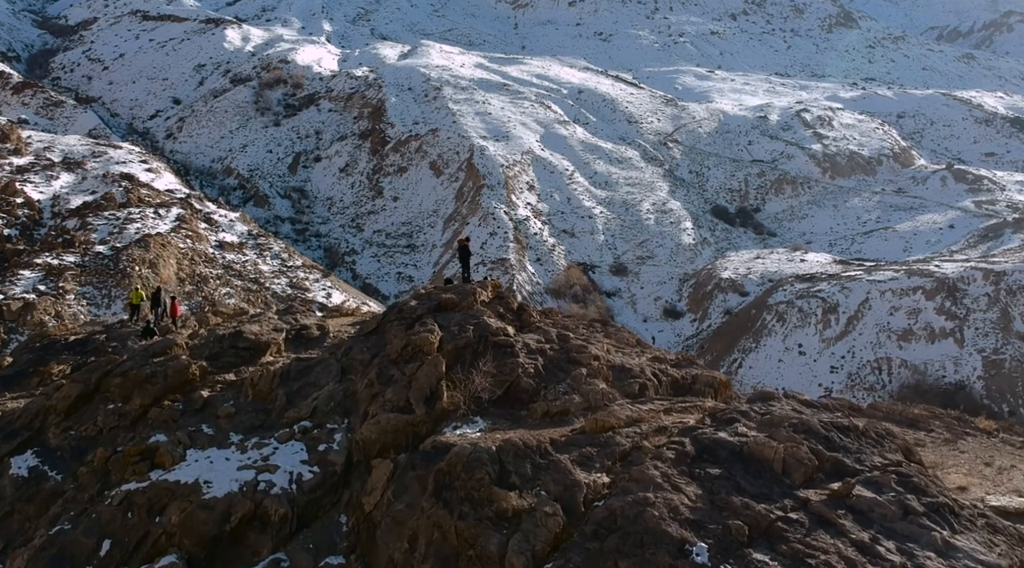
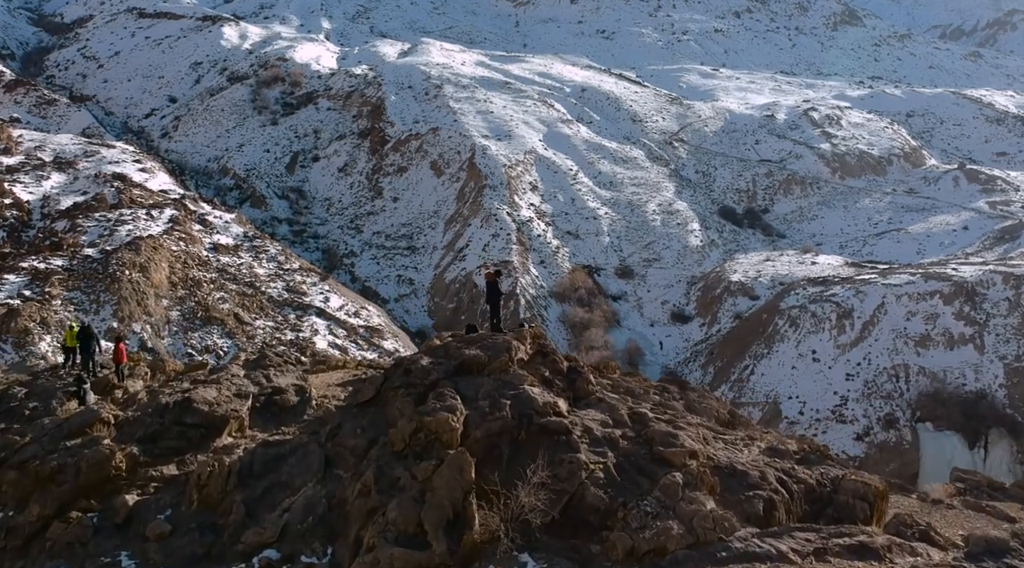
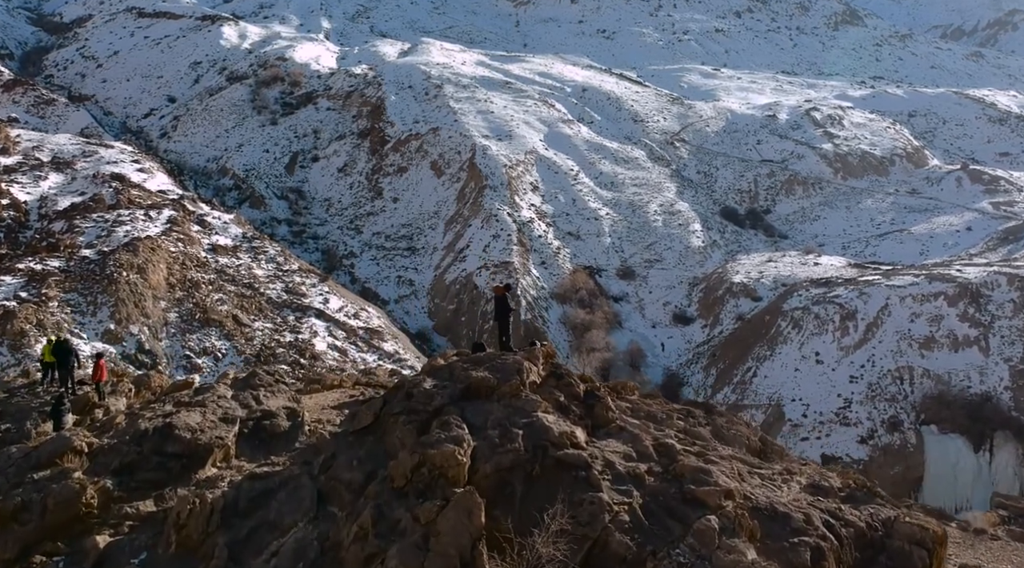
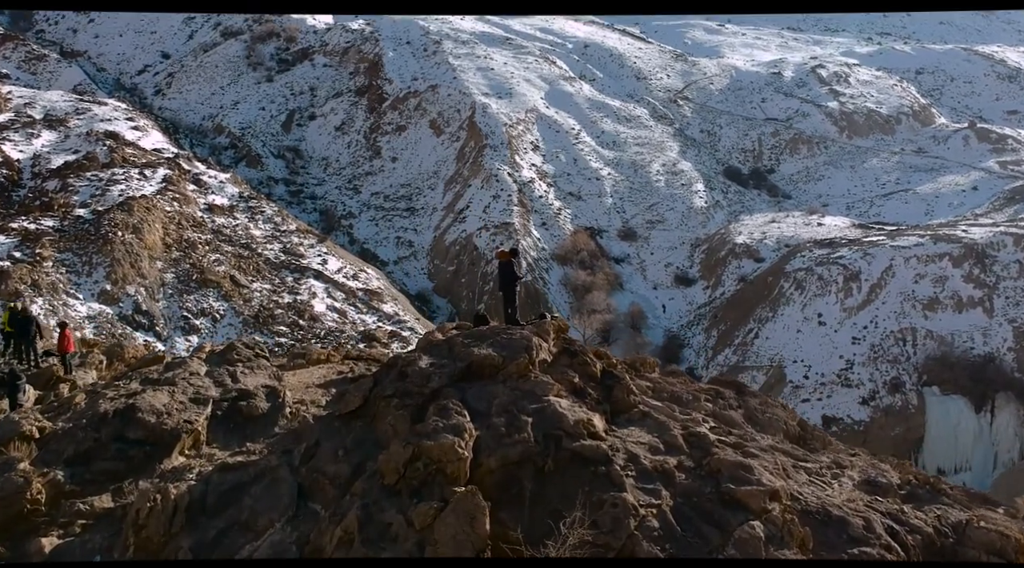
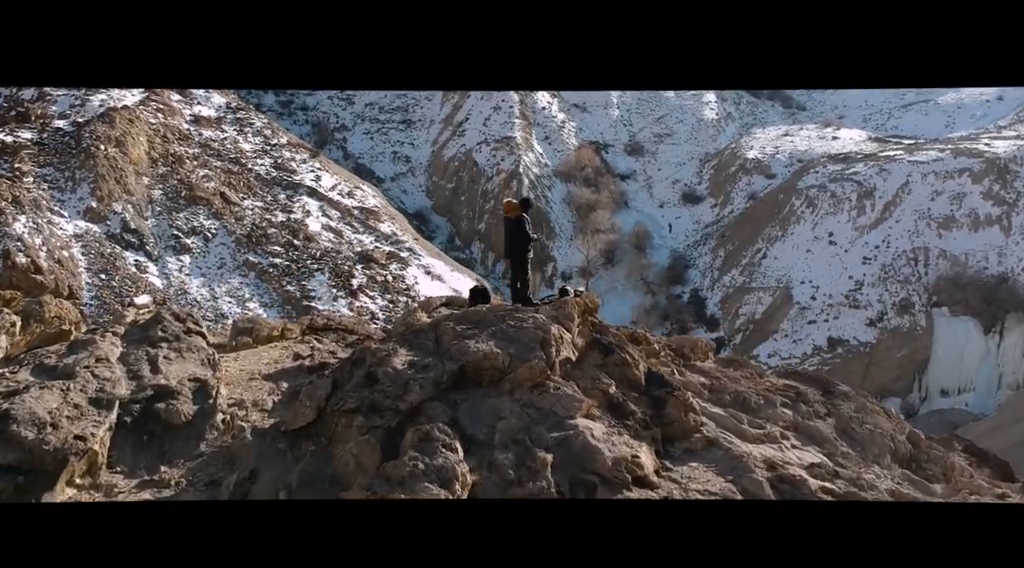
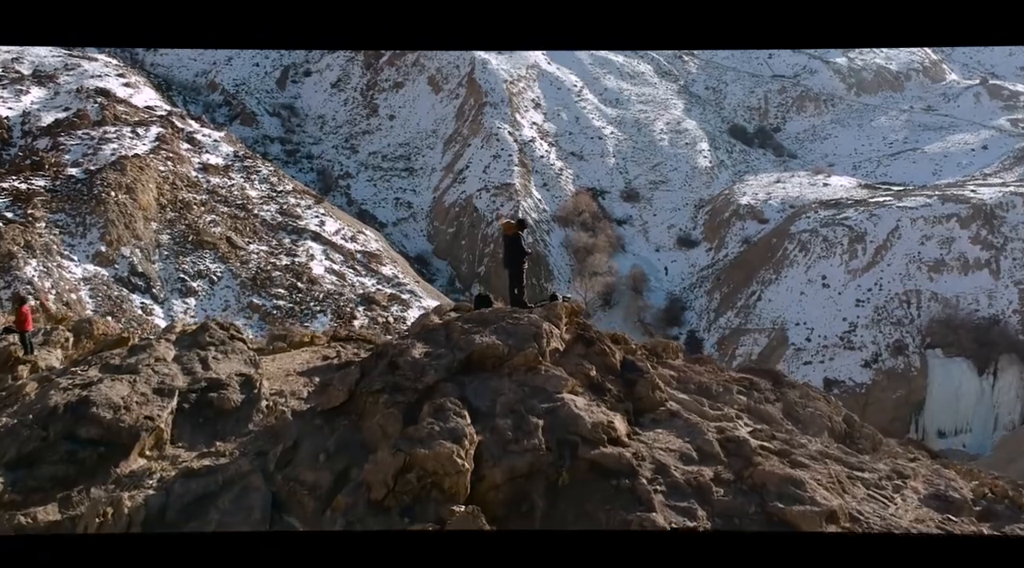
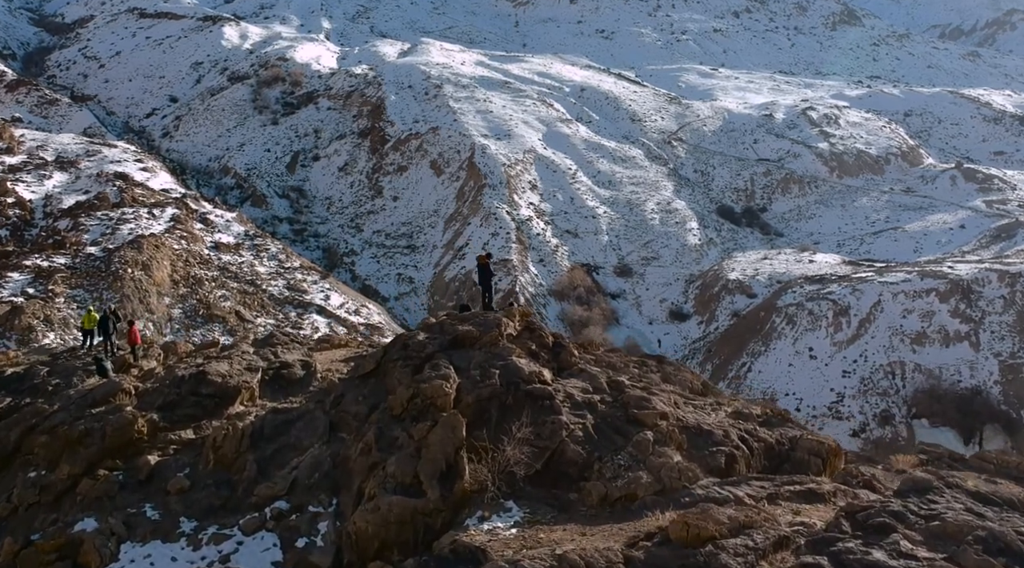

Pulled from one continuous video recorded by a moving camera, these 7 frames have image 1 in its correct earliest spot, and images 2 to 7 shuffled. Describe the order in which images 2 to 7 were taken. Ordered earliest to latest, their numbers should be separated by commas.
7, 2, 3, 4, 6, 5
